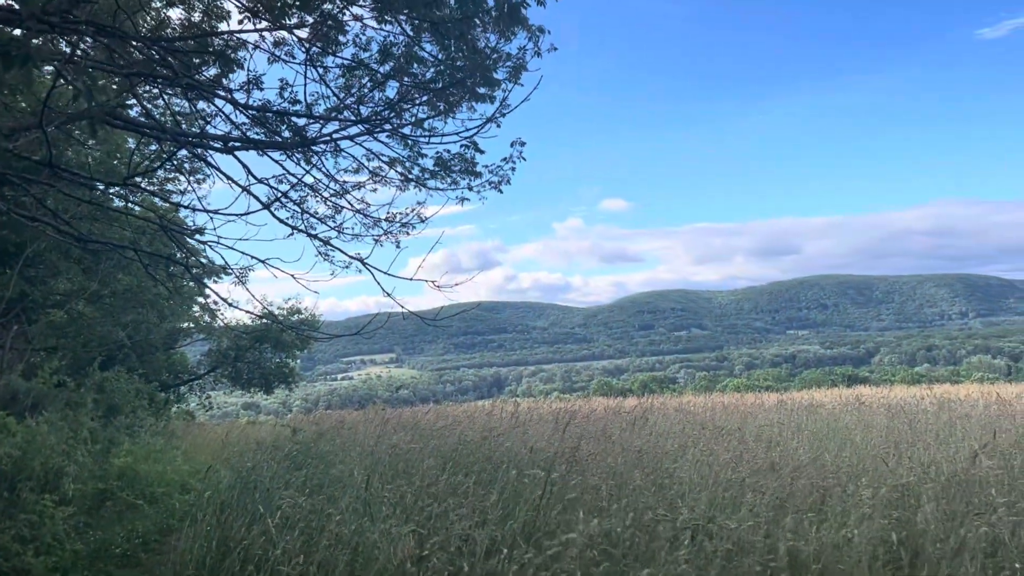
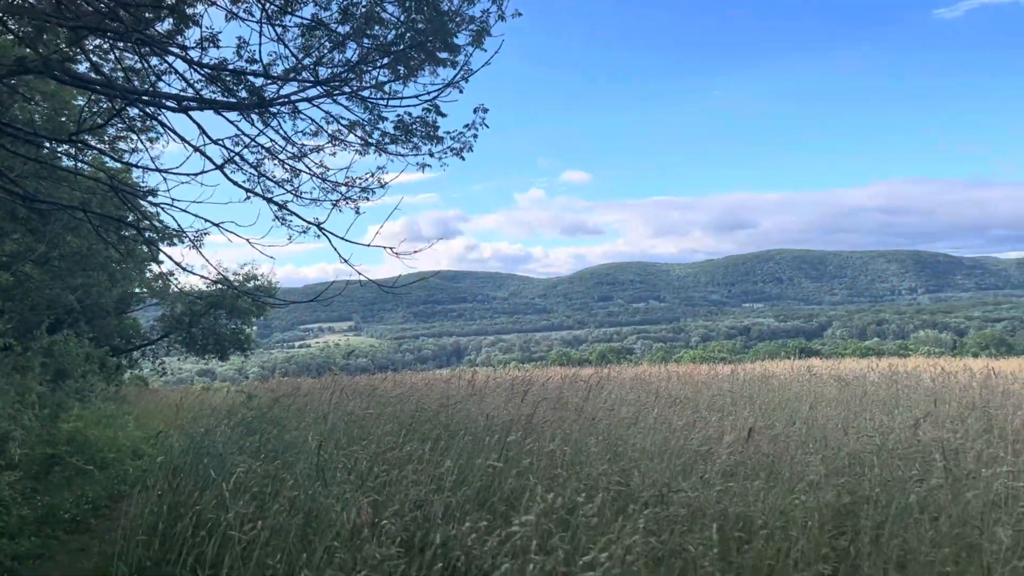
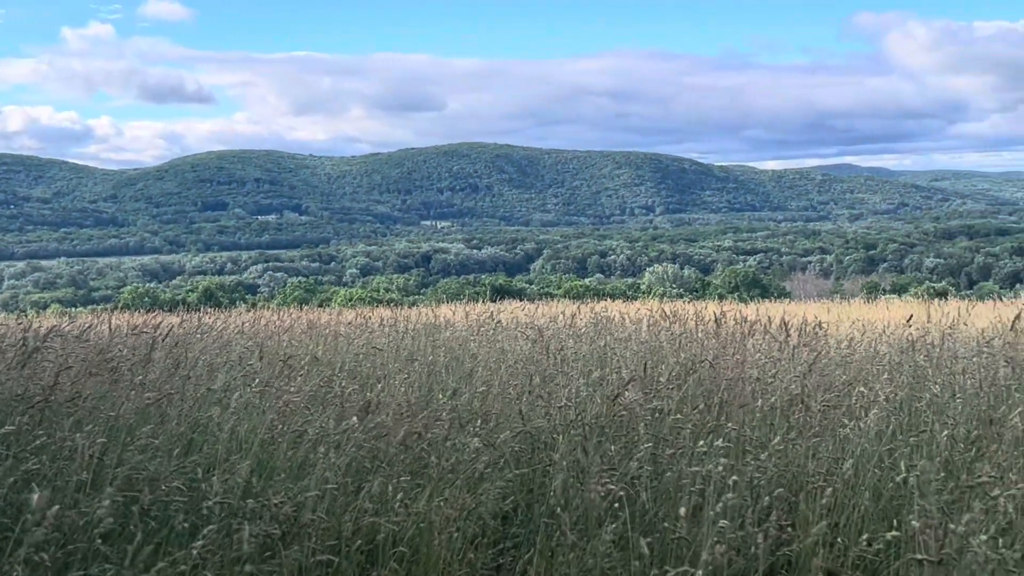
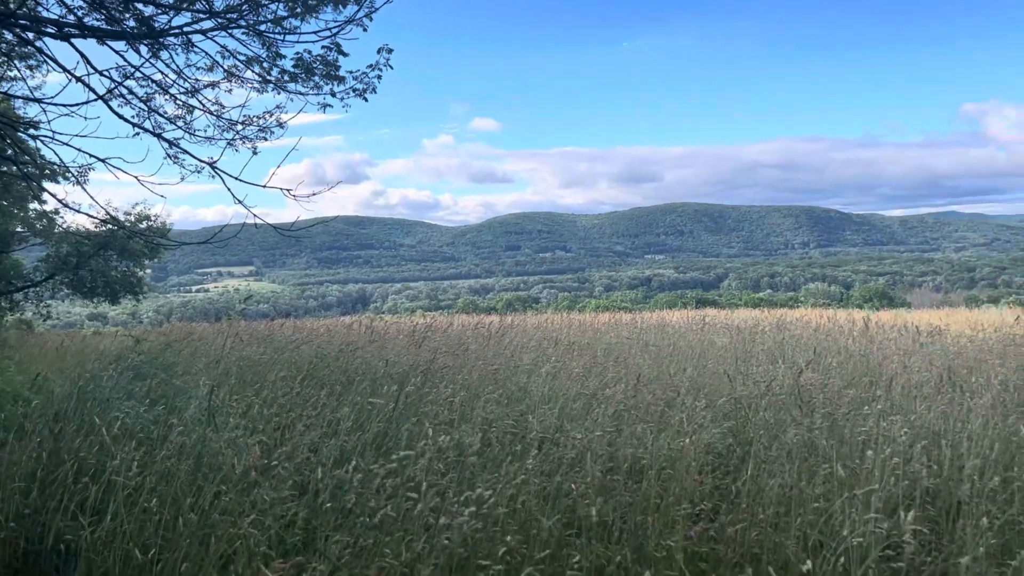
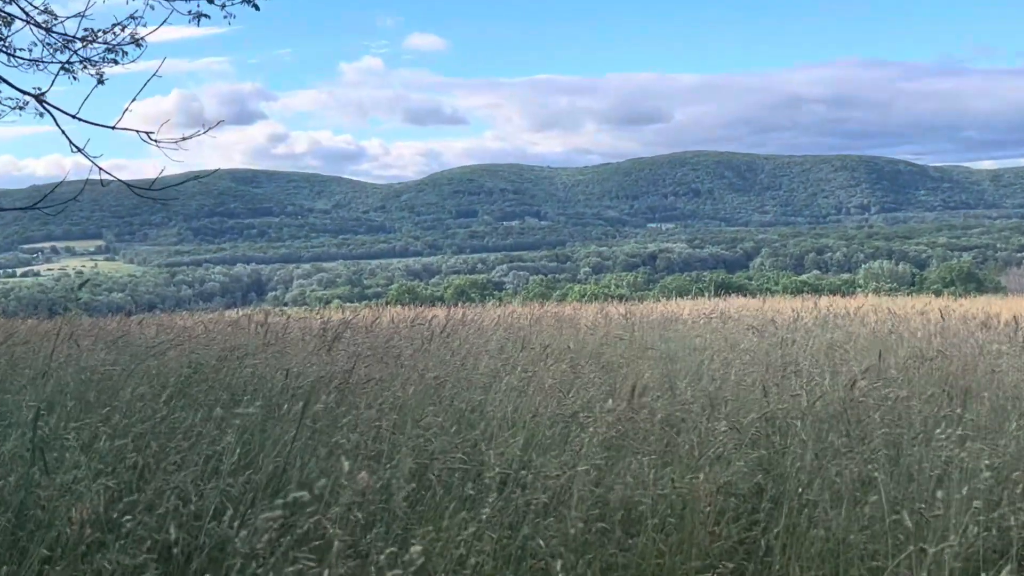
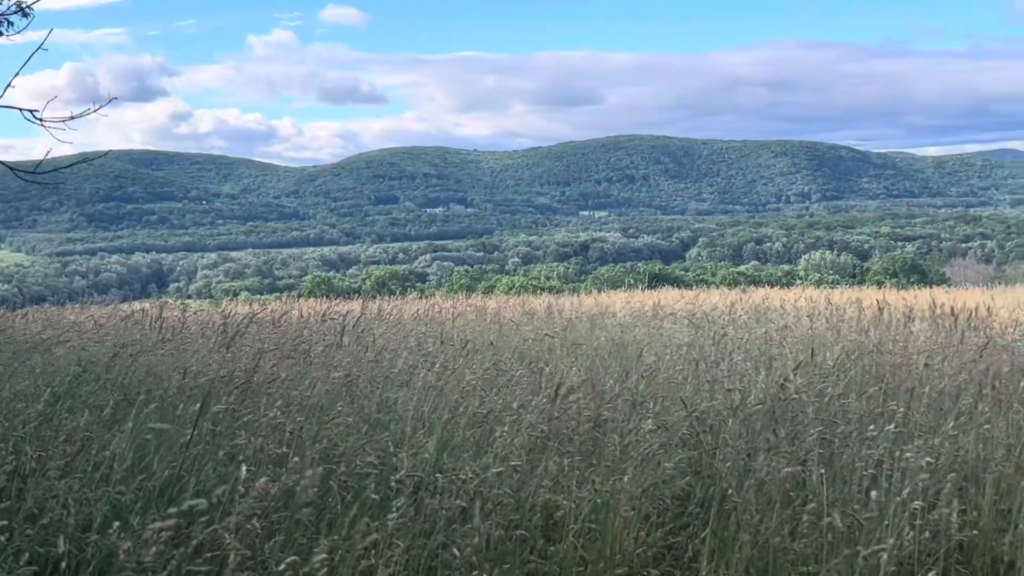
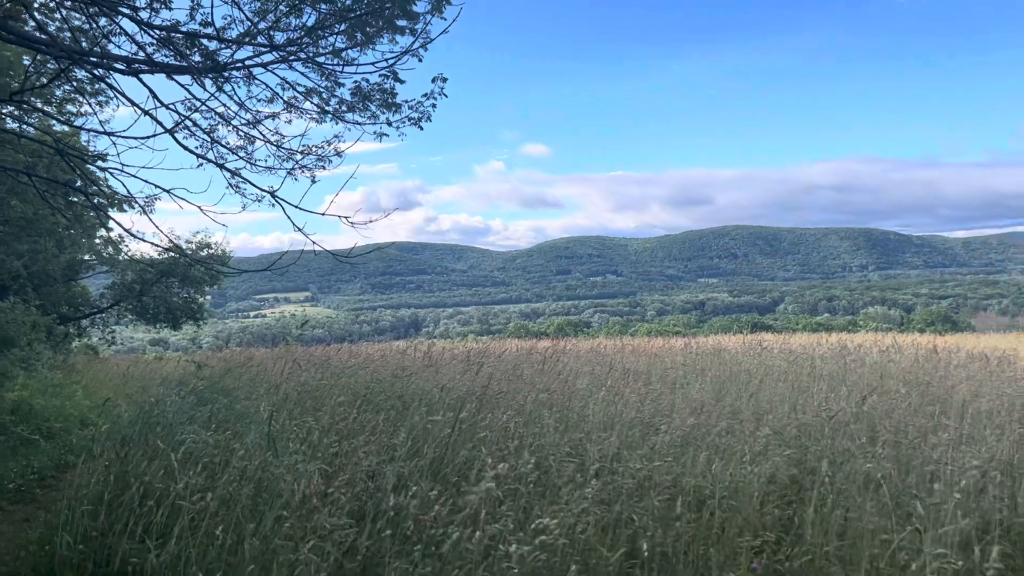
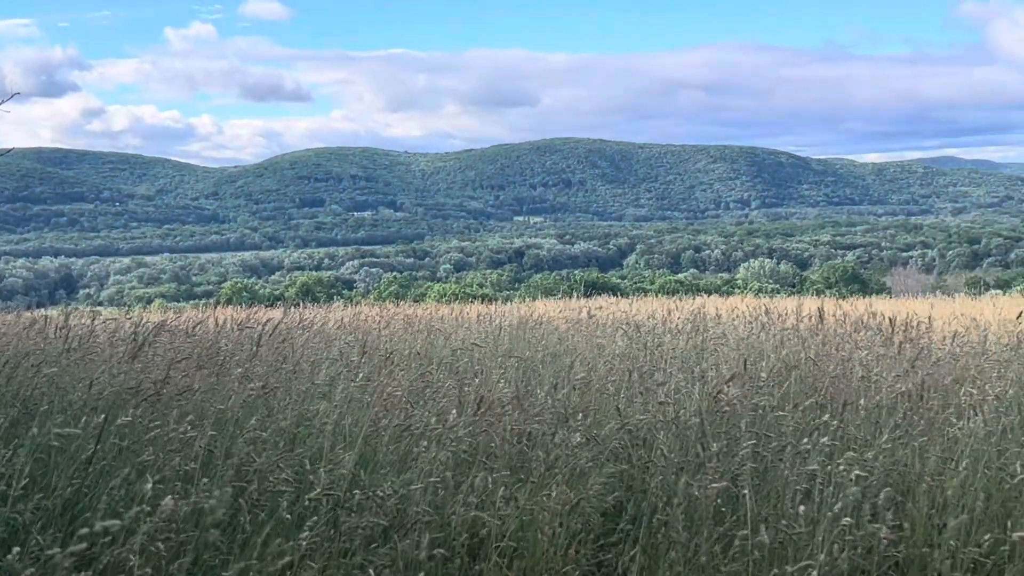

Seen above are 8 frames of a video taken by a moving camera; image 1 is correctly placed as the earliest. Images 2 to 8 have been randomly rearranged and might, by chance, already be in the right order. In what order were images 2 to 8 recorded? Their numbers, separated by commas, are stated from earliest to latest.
2, 7, 4, 5, 6, 8, 3
